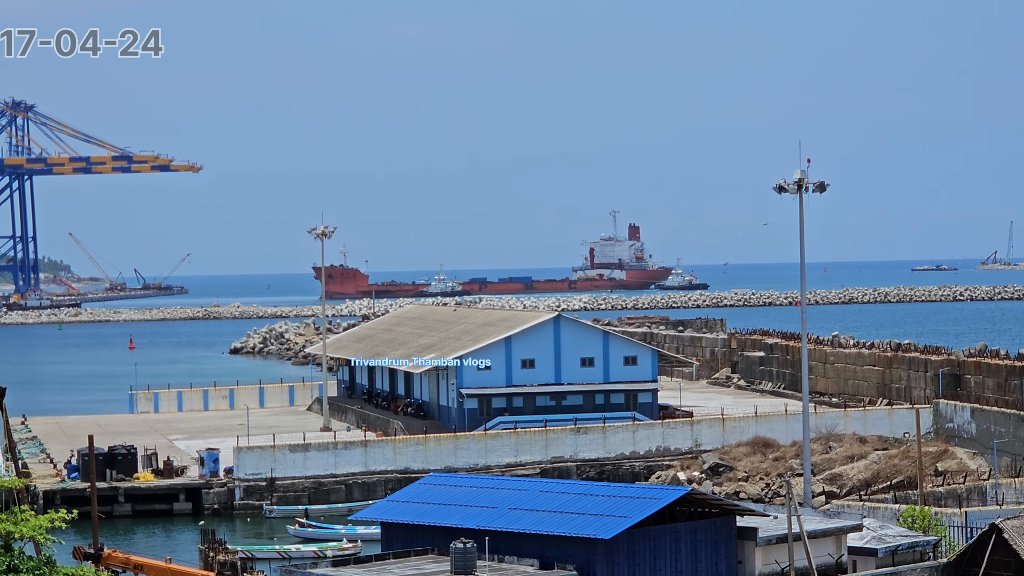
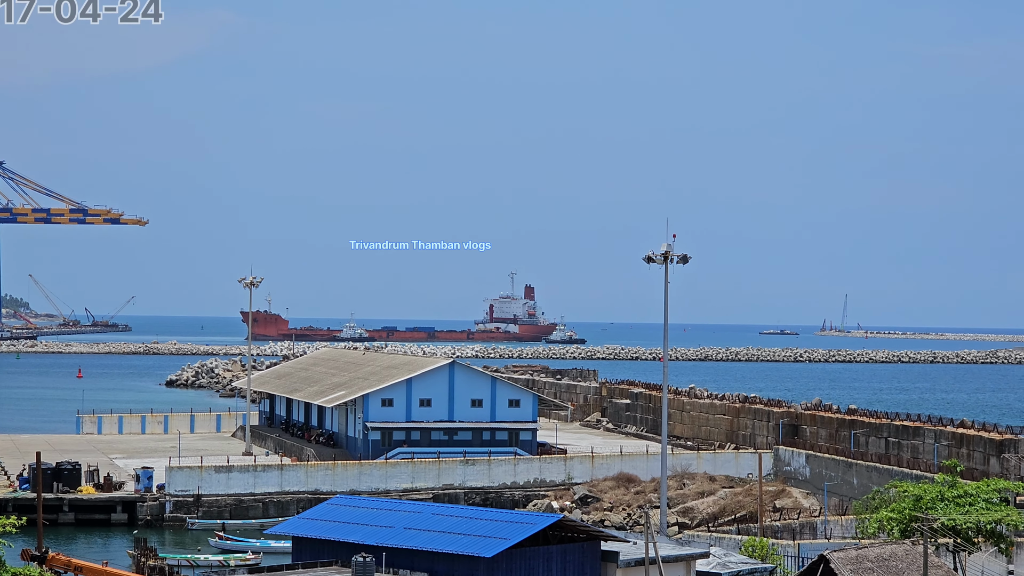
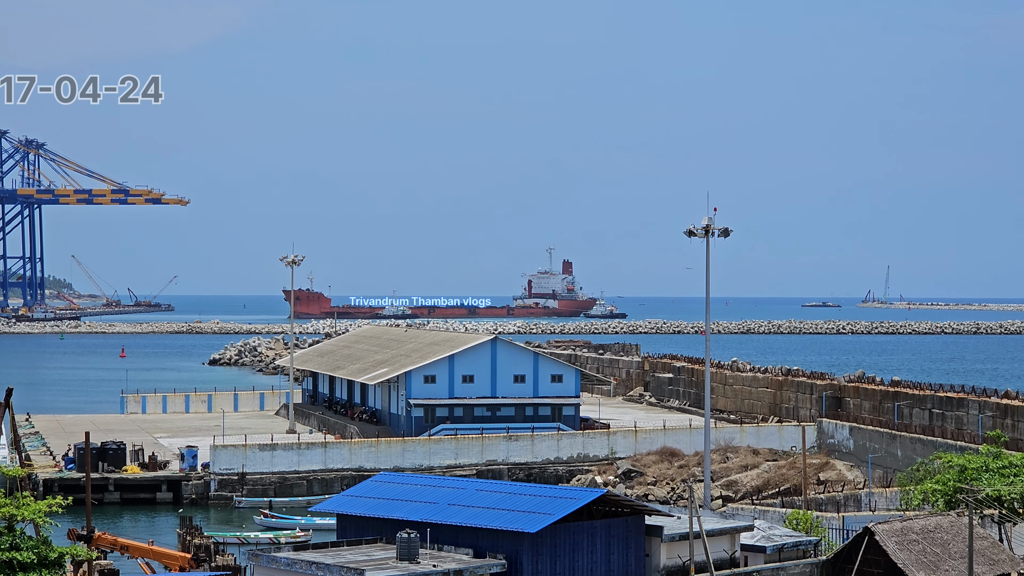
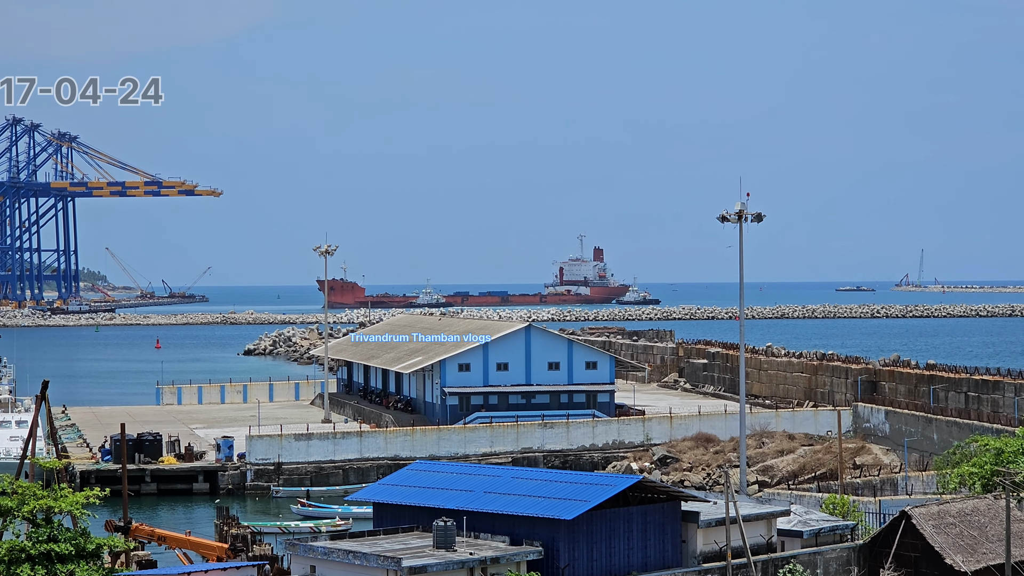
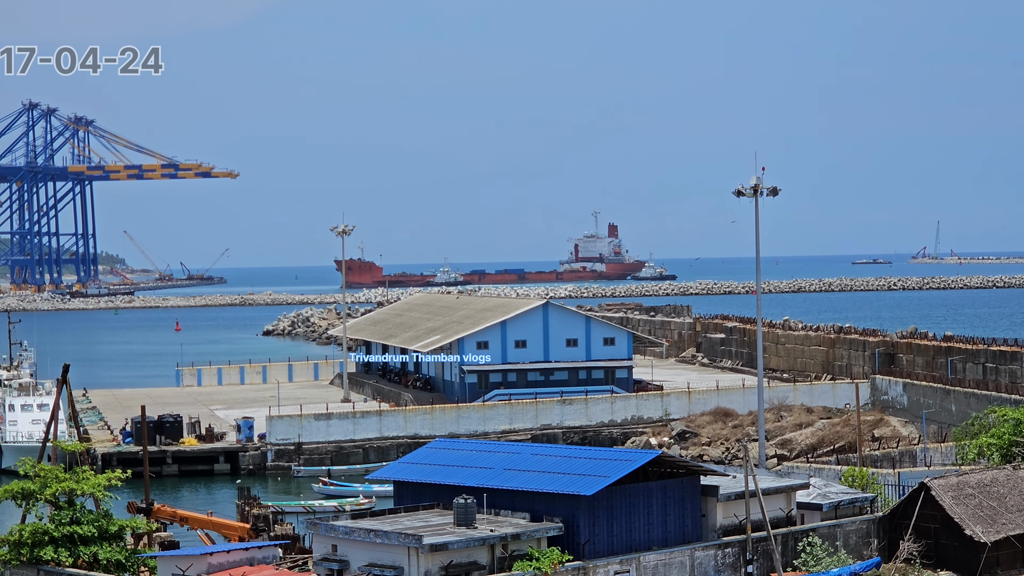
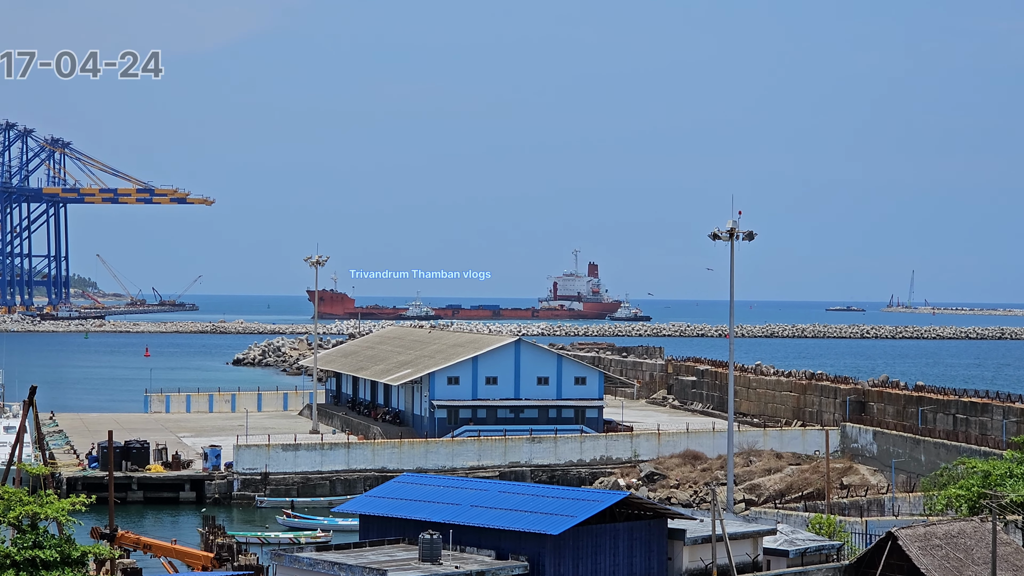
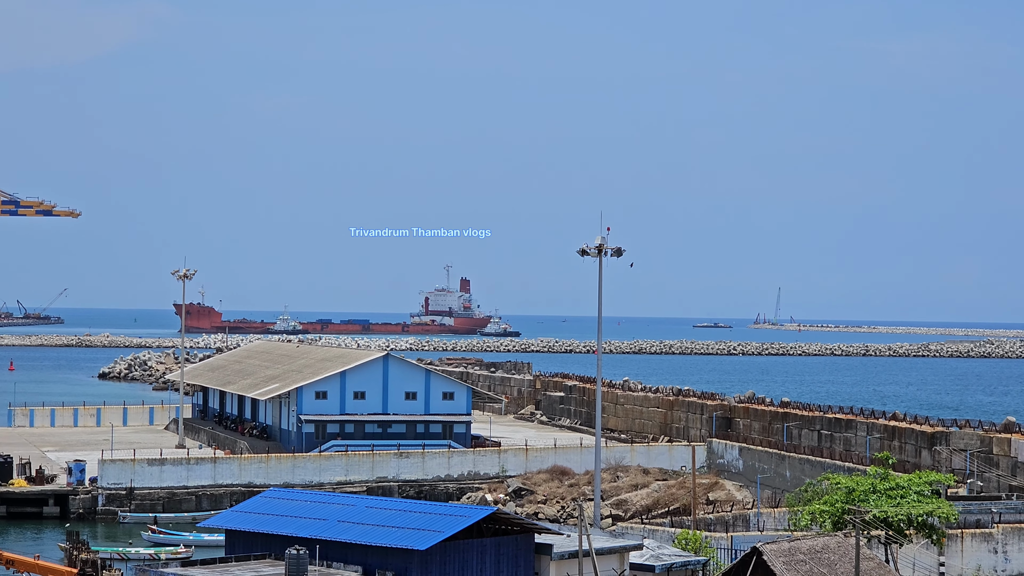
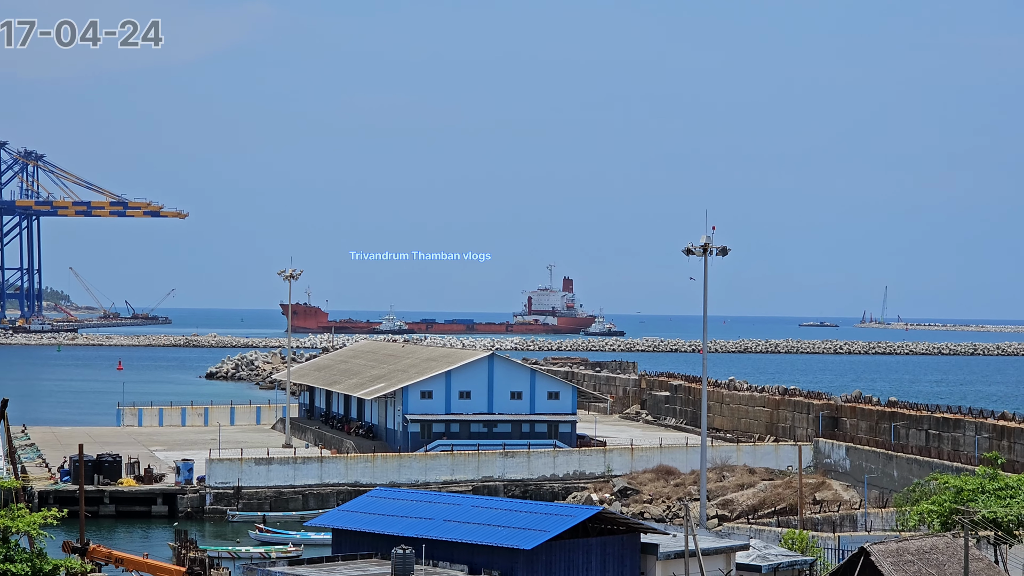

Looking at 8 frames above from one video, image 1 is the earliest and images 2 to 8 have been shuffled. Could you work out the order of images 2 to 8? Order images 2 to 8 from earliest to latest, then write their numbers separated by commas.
5, 4, 3, 6, 8, 2, 7
